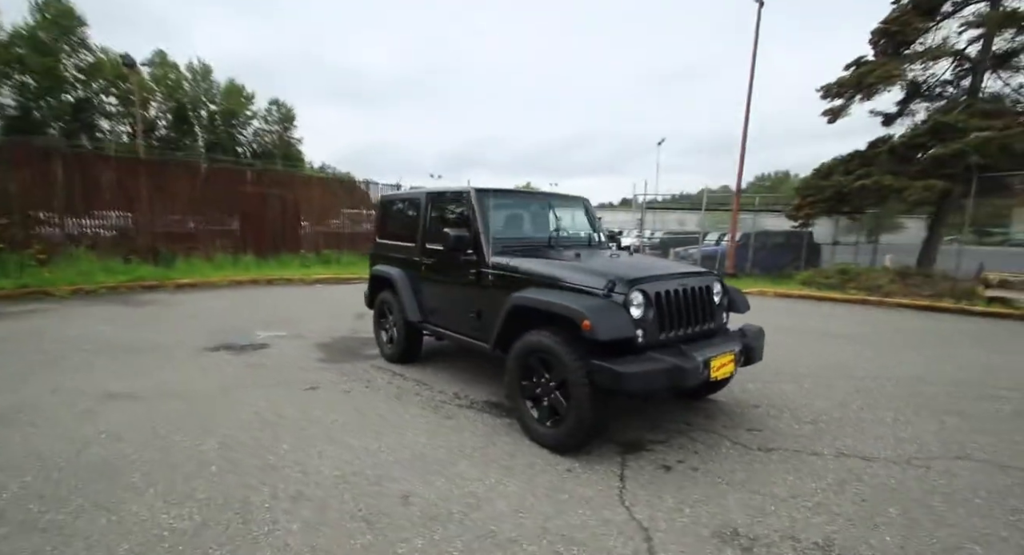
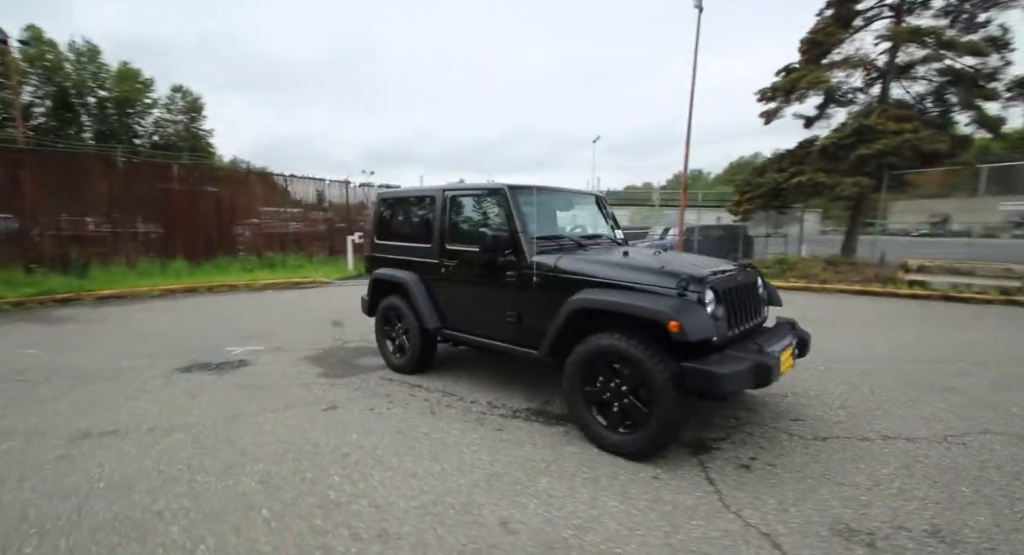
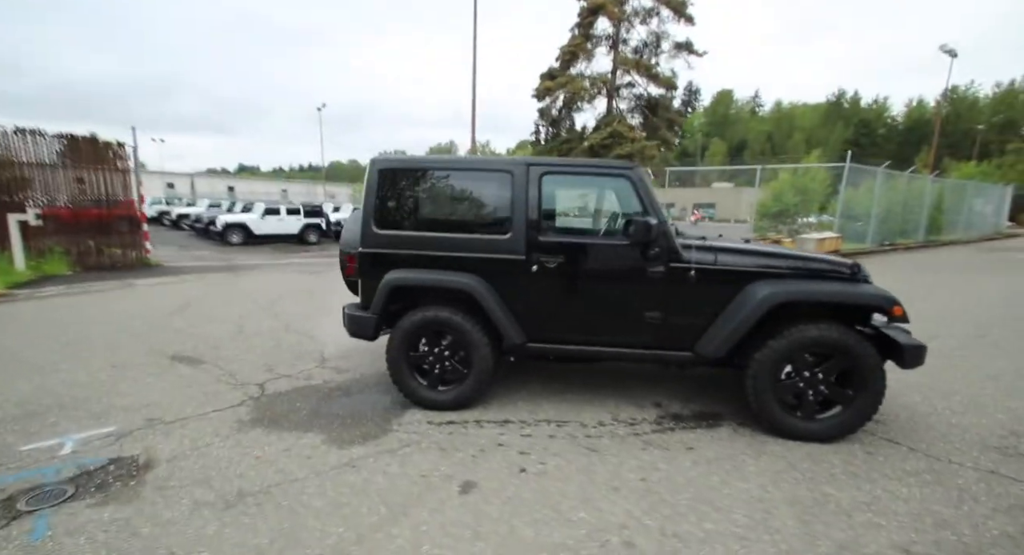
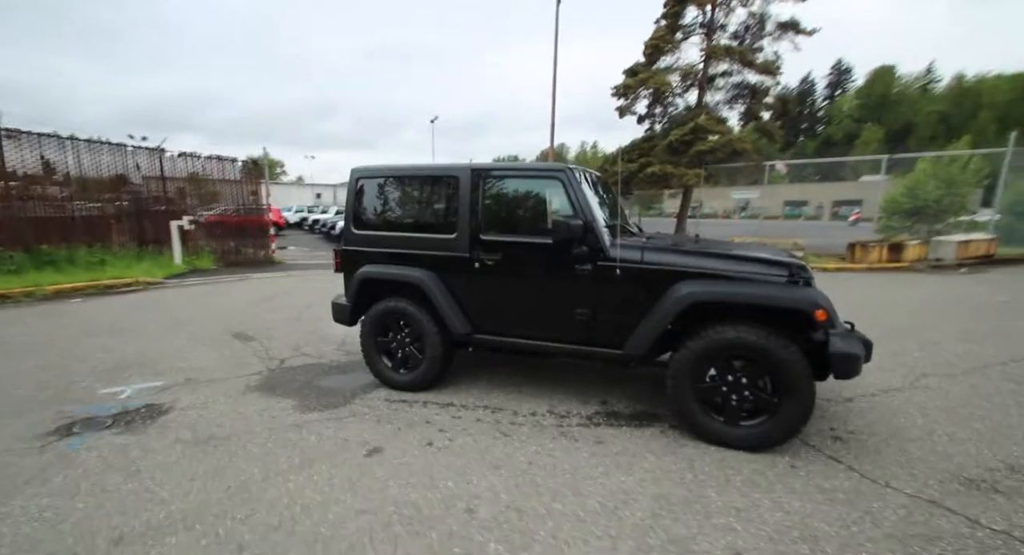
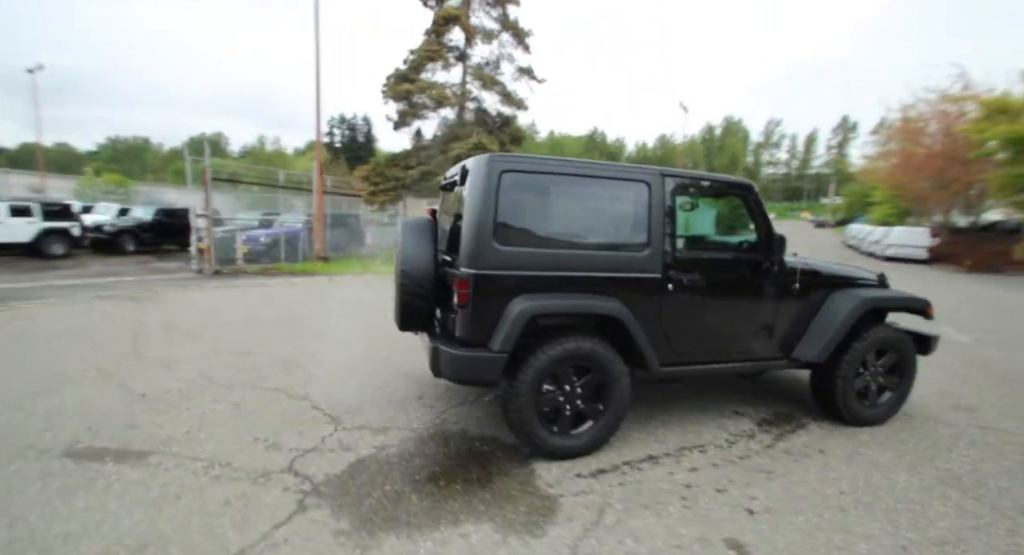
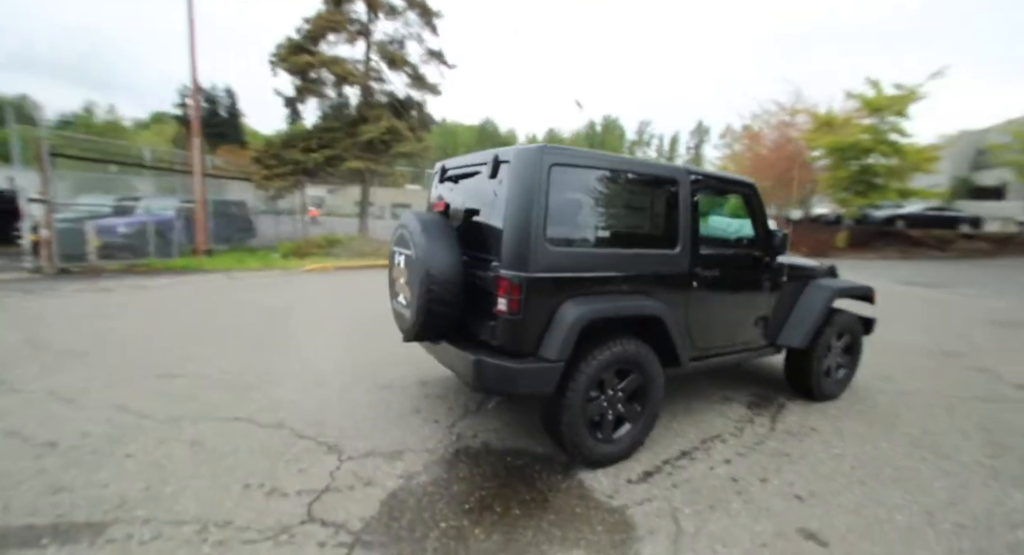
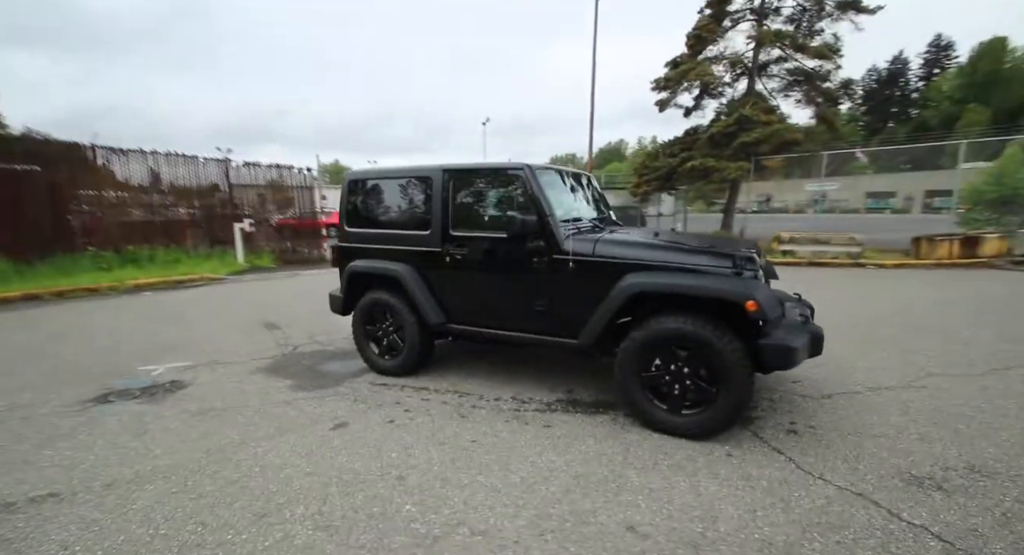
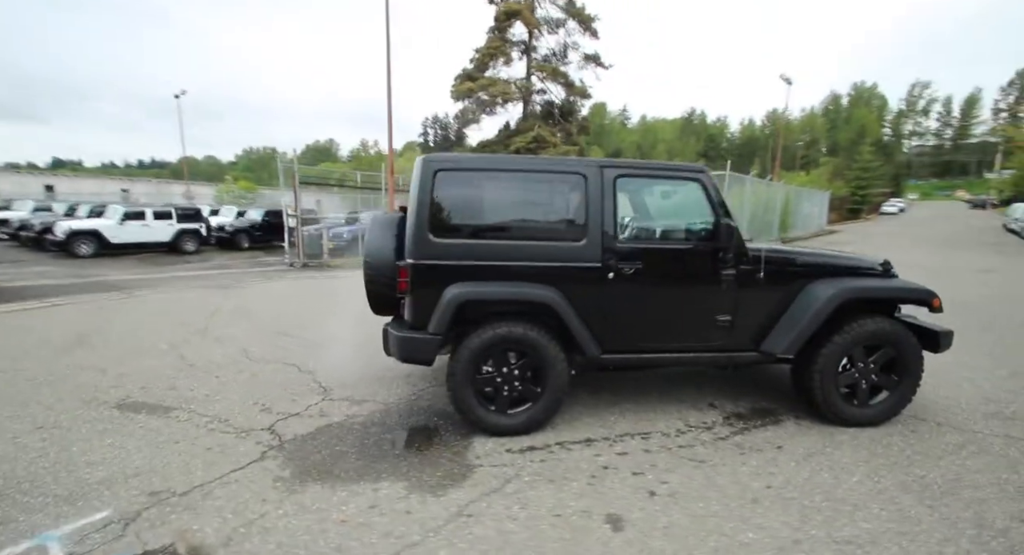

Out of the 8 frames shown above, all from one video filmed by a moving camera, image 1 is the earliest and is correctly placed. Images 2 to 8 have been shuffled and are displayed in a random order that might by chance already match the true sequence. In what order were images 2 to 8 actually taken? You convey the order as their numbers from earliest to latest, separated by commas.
2, 7, 4, 3, 8, 5, 6
